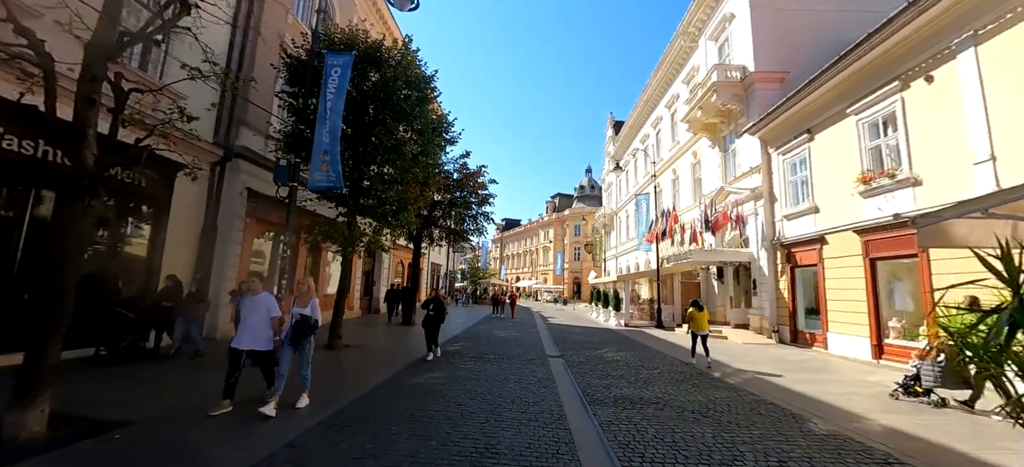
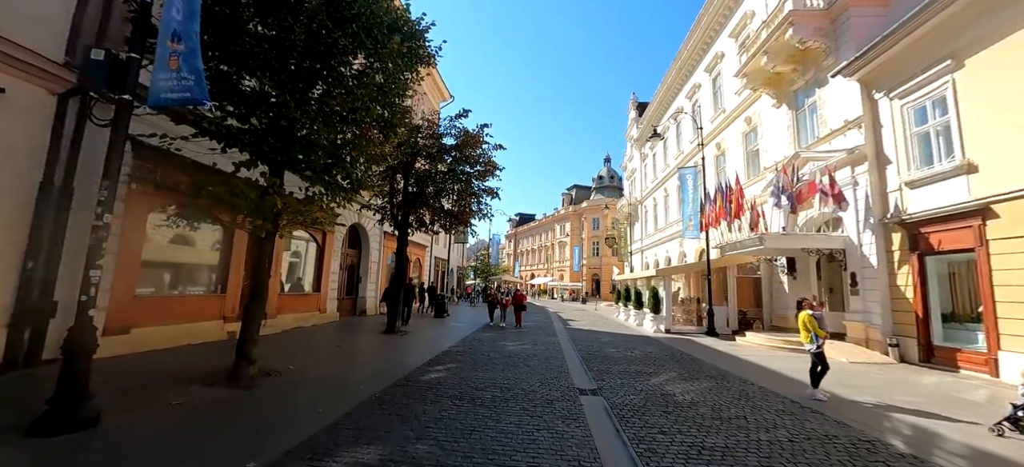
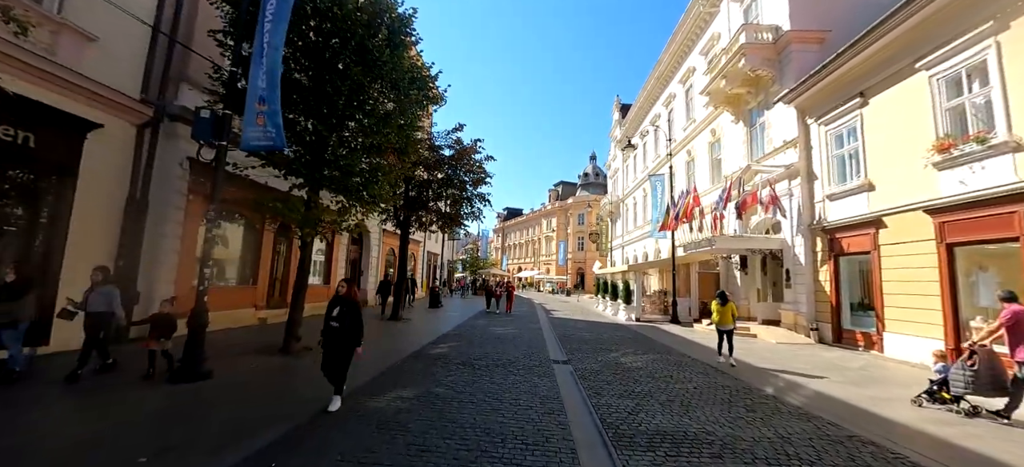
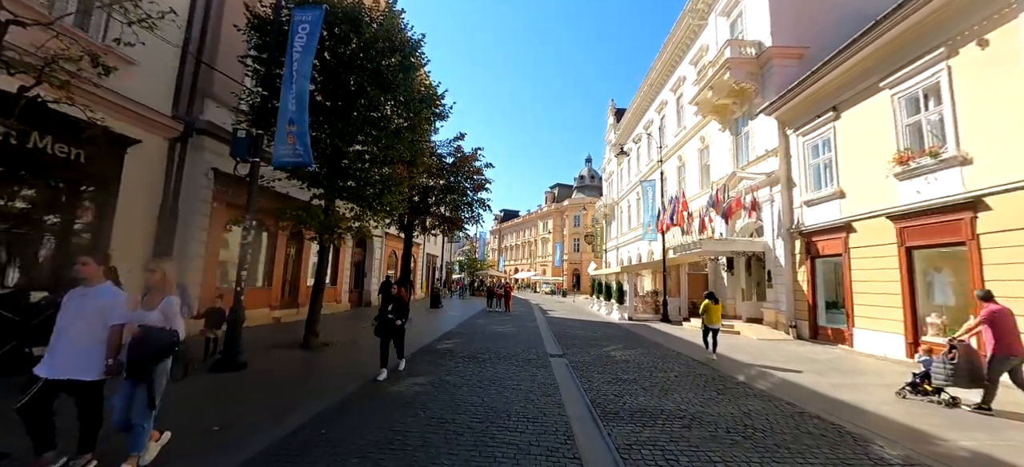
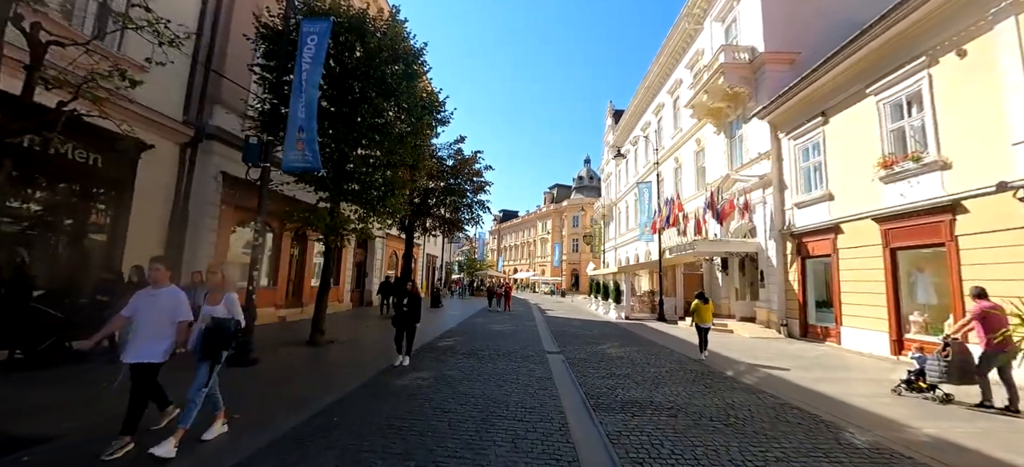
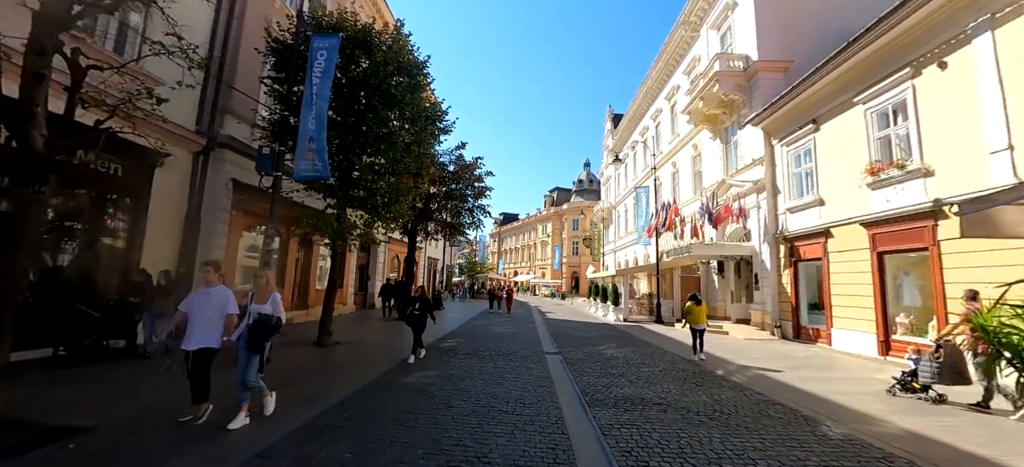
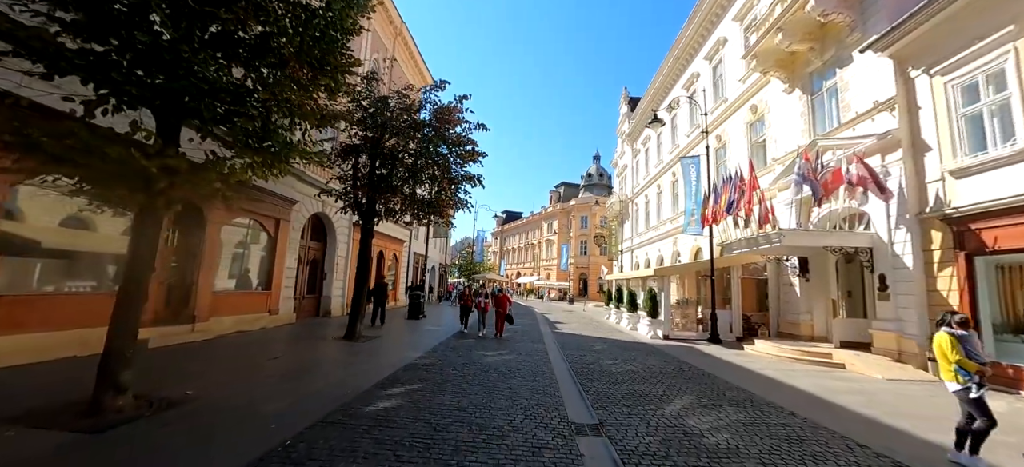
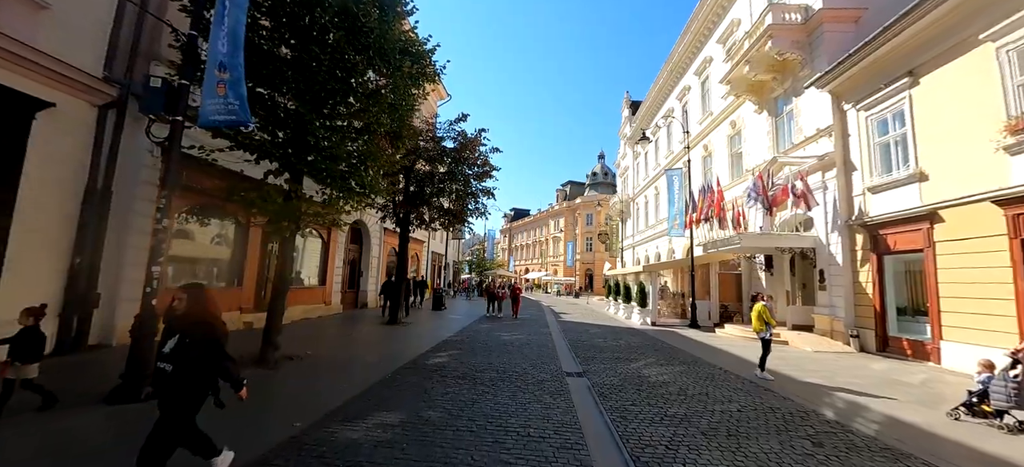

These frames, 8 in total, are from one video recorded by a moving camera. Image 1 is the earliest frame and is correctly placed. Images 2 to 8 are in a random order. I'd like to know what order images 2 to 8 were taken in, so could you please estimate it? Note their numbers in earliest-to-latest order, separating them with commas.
6, 5, 4, 3, 8, 2, 7
